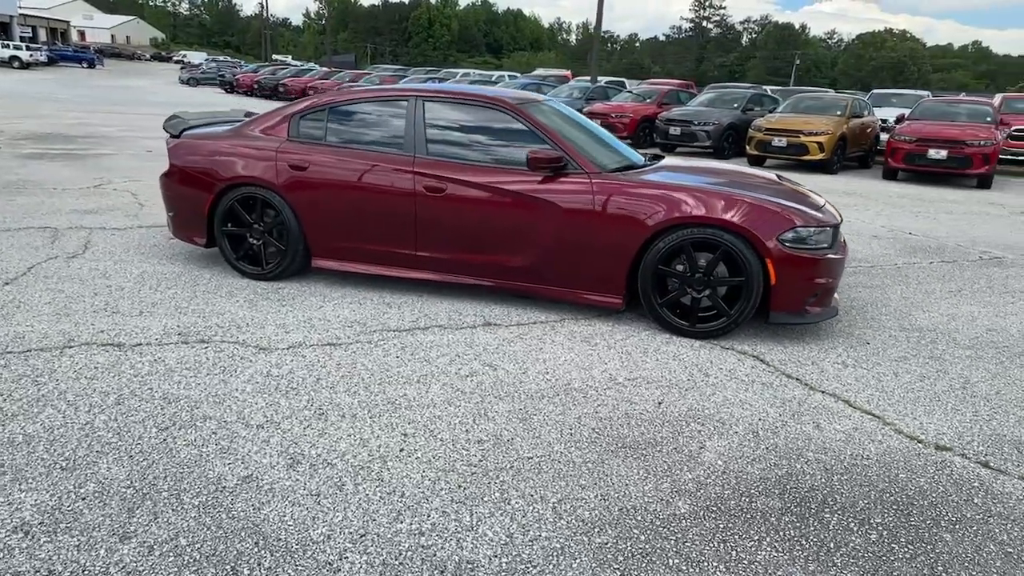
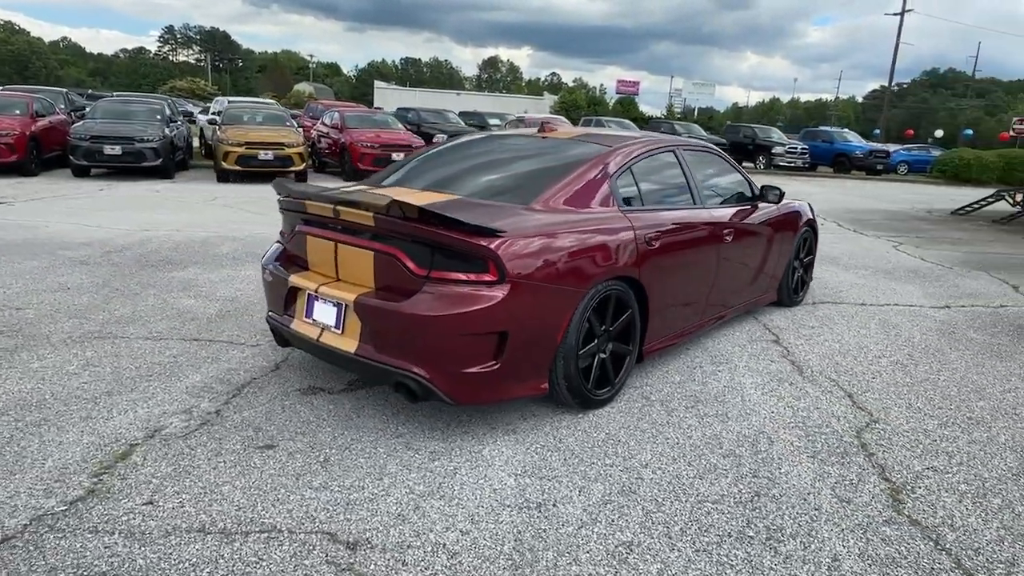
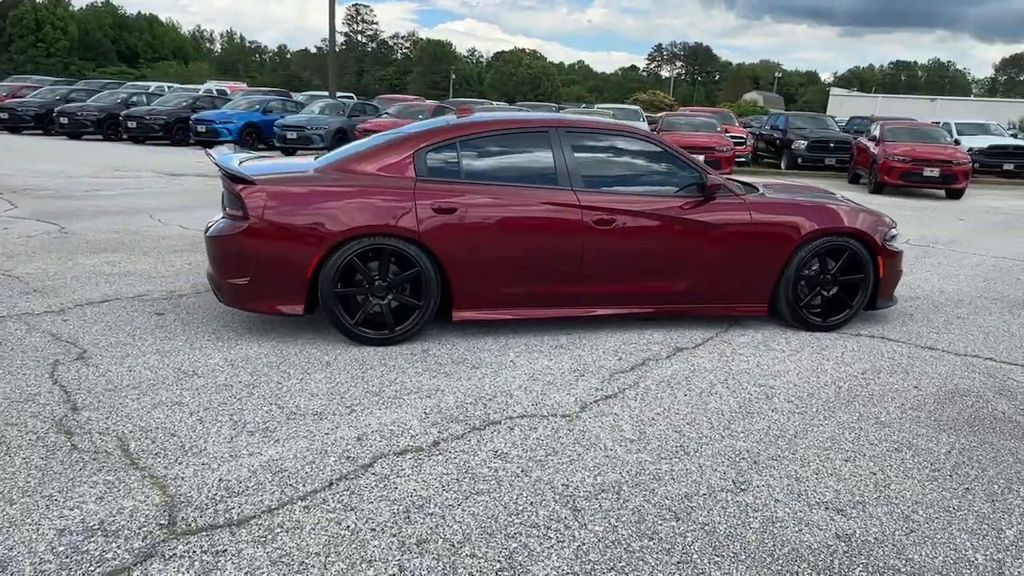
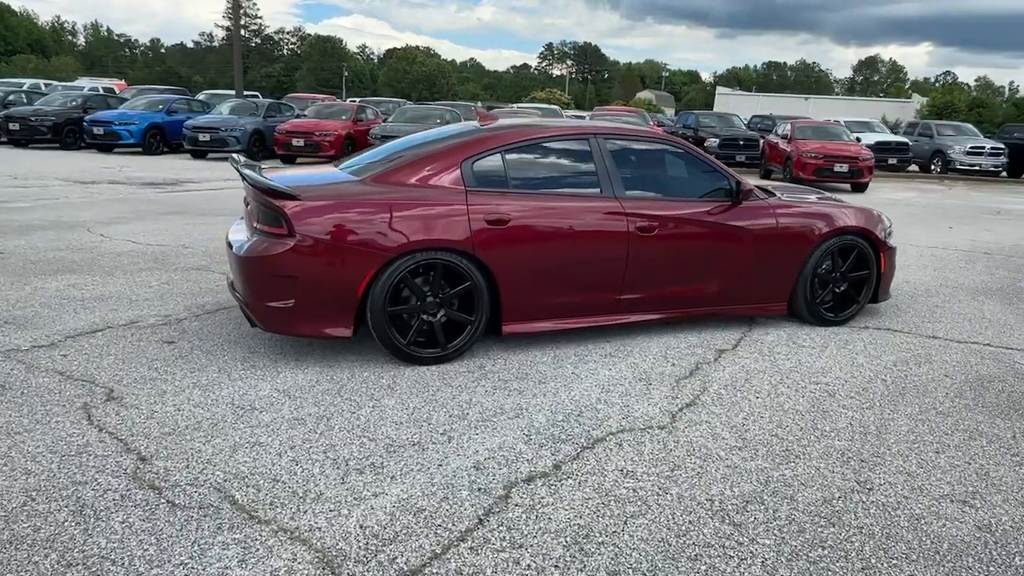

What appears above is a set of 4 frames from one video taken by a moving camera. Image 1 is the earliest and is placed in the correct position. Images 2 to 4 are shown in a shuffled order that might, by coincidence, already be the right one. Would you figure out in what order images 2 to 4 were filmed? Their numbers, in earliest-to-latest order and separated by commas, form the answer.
3, 4, 2
